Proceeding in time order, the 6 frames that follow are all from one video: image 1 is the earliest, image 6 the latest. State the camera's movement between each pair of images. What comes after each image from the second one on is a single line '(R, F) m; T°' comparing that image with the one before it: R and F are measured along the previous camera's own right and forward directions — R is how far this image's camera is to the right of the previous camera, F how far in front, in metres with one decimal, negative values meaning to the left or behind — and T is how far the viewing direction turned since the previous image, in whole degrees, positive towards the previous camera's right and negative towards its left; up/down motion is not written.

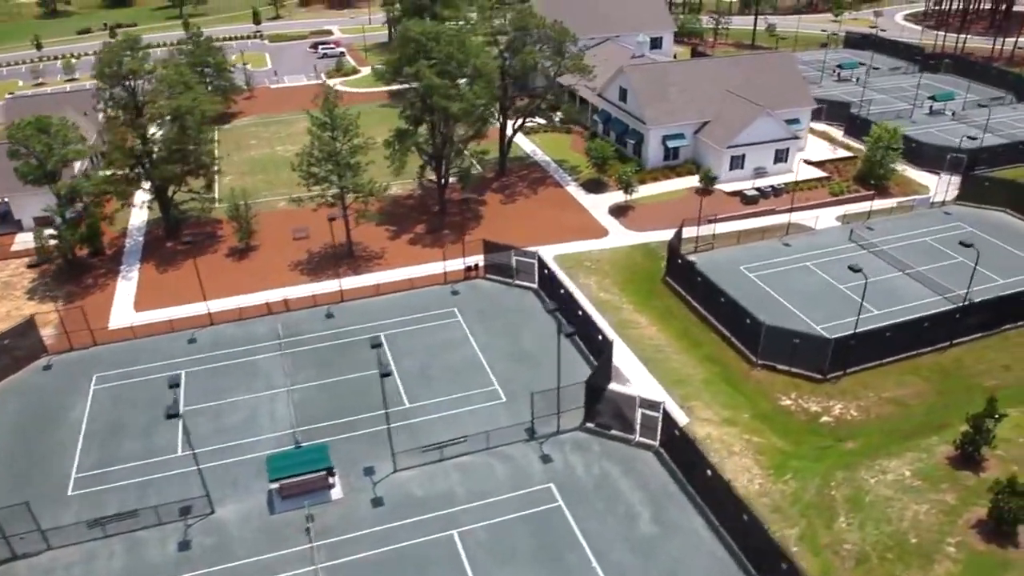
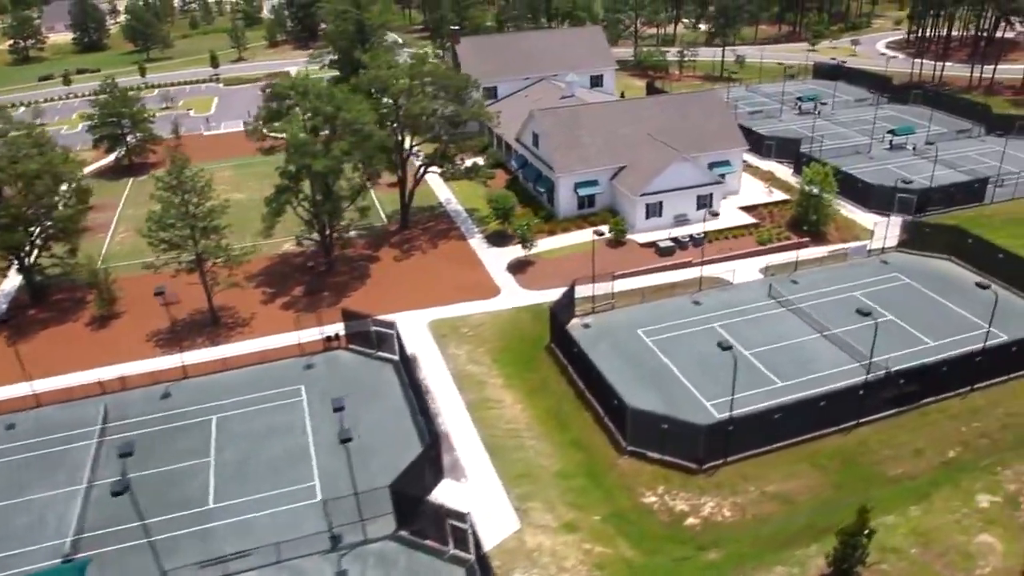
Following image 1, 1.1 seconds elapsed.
(+8.3, +3.7) m; -2°
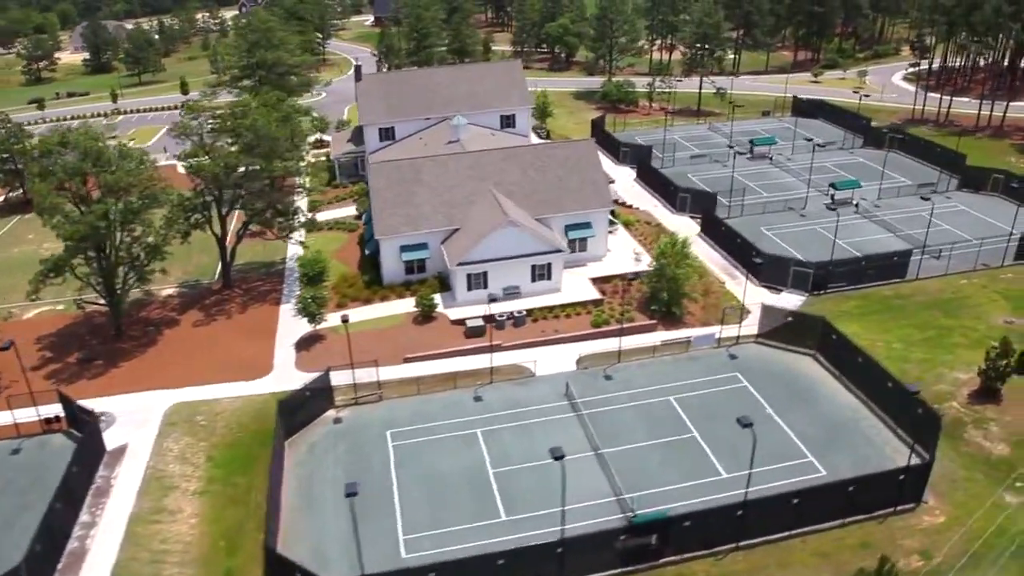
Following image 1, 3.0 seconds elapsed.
(+16.0, +5.5) m; -7°
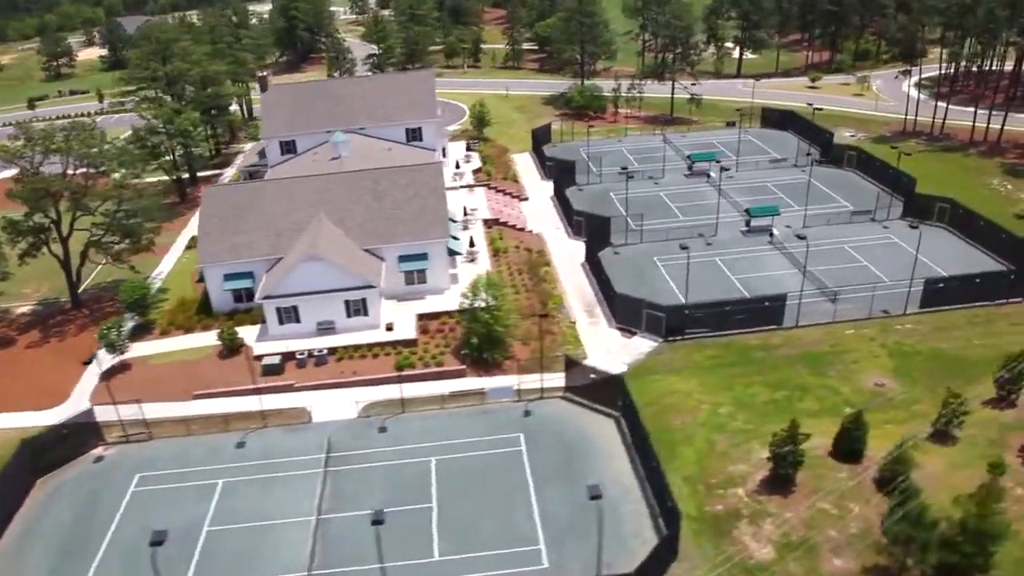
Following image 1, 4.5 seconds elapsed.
(+14.6, +3.3) m; -6°
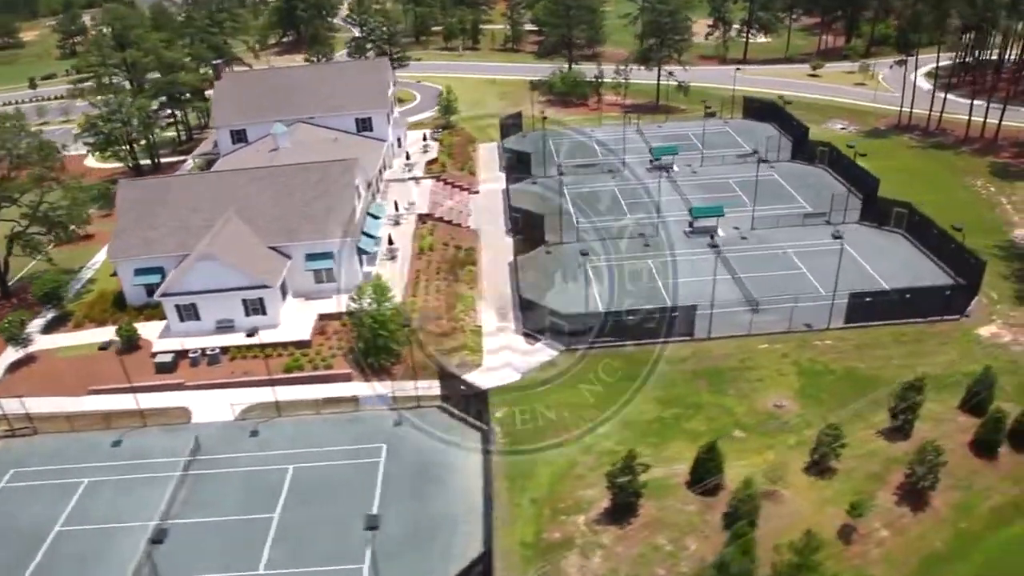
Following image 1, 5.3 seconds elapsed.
(+8.1, +1.2) m; -4°
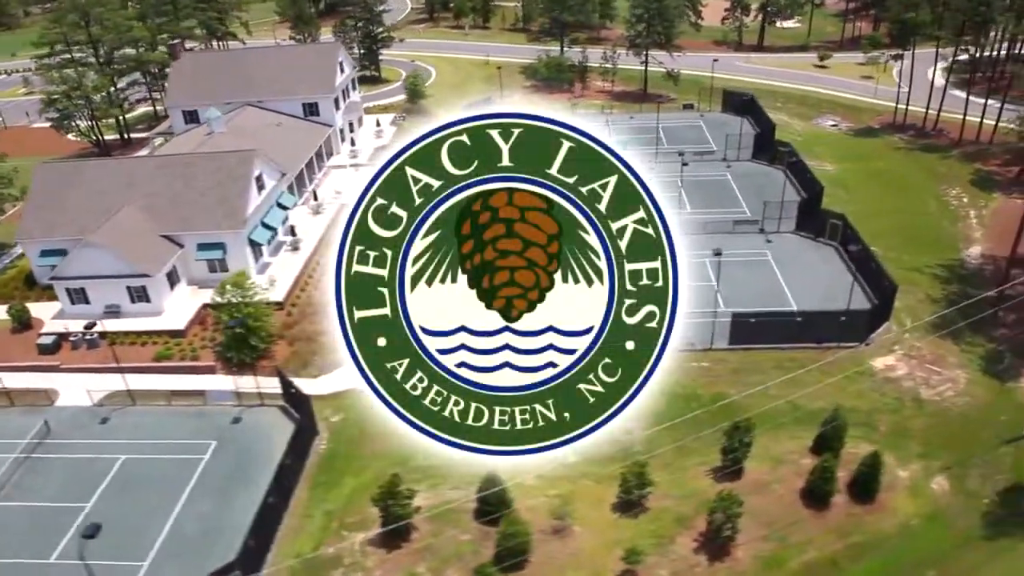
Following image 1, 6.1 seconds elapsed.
(+10.6, +1.3) m; -5°
